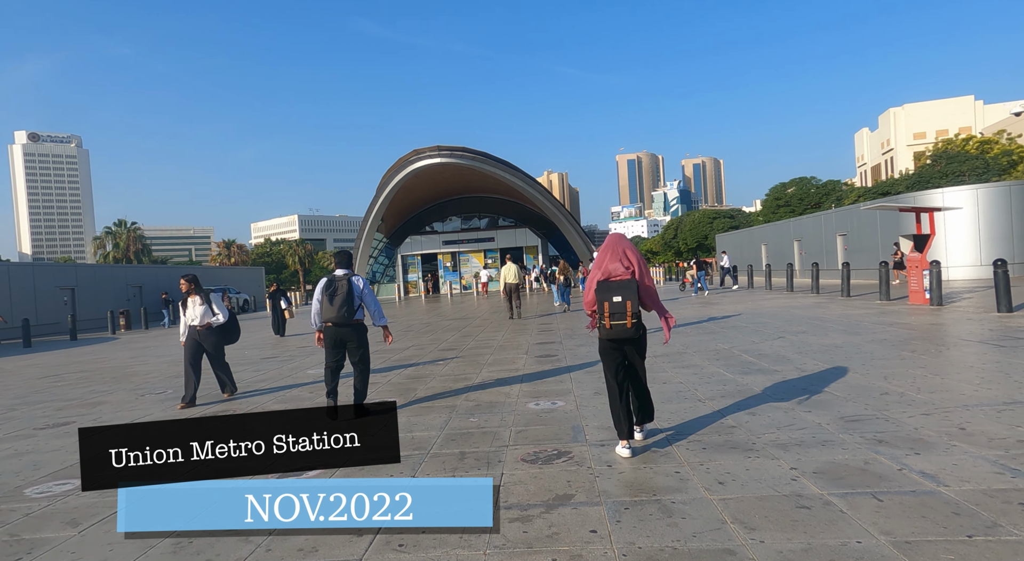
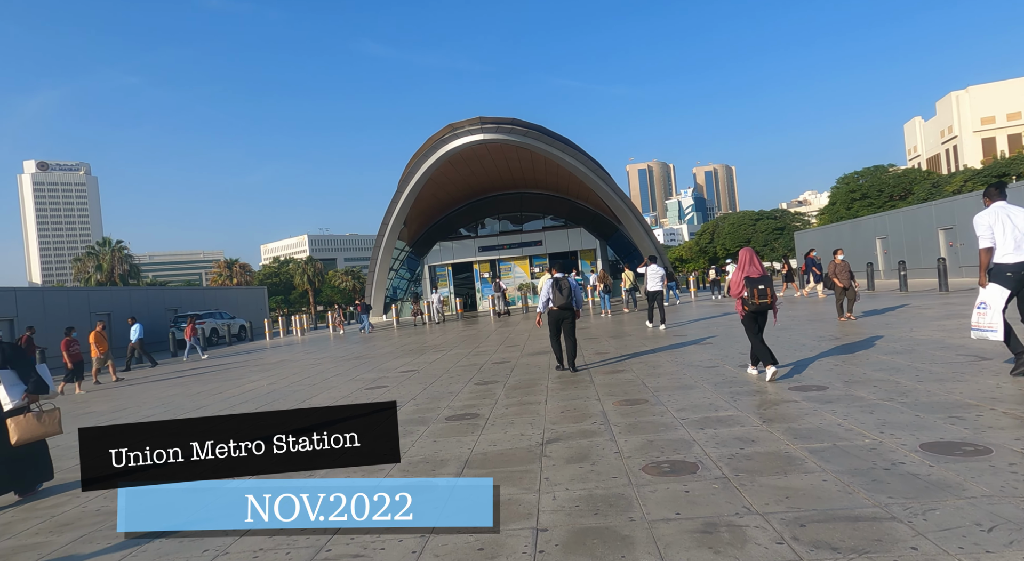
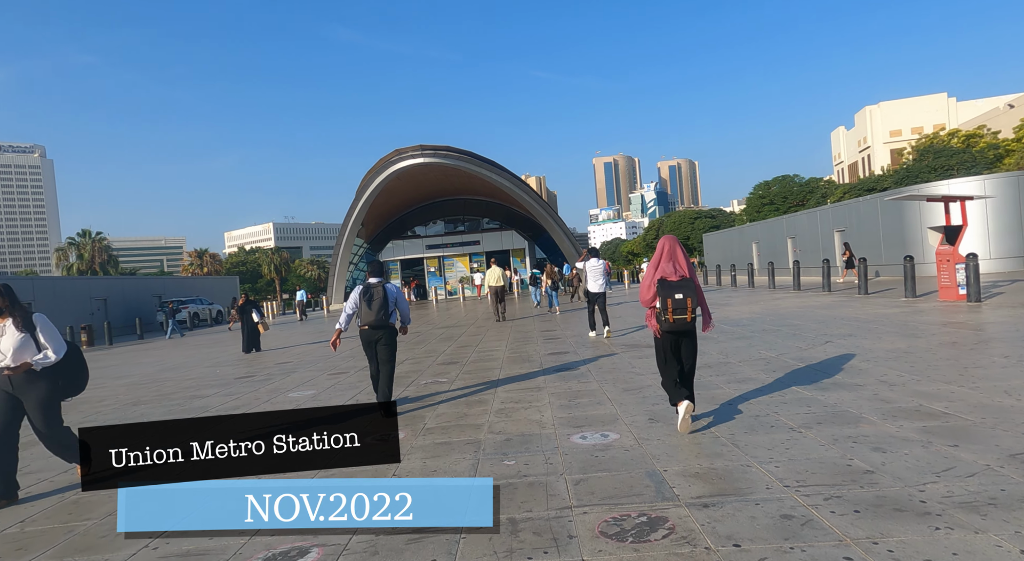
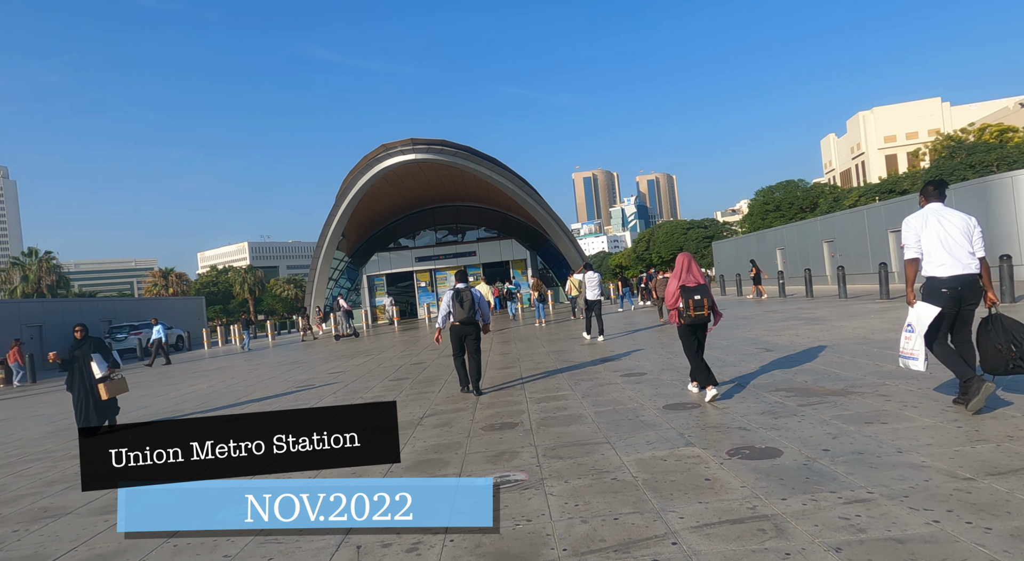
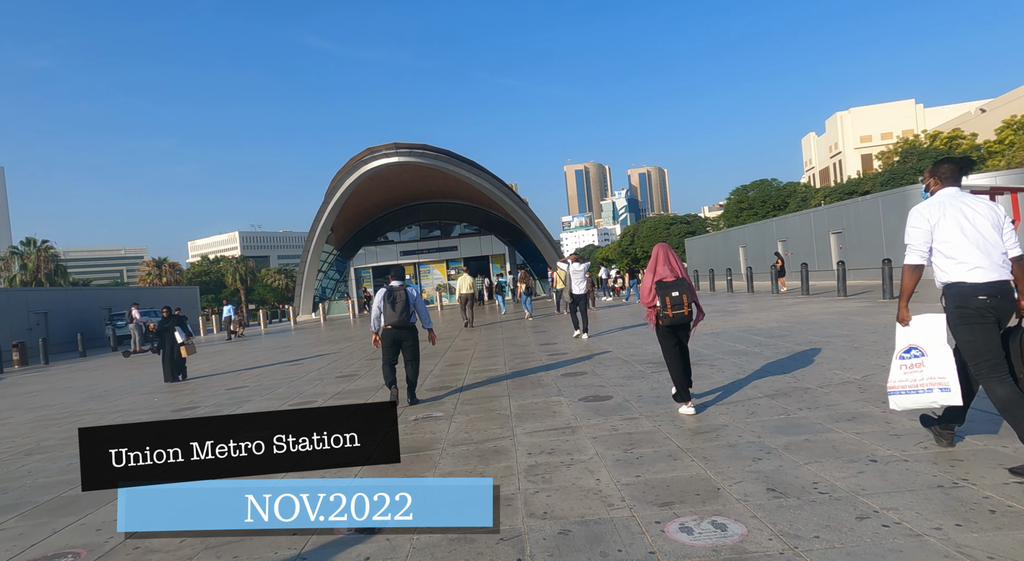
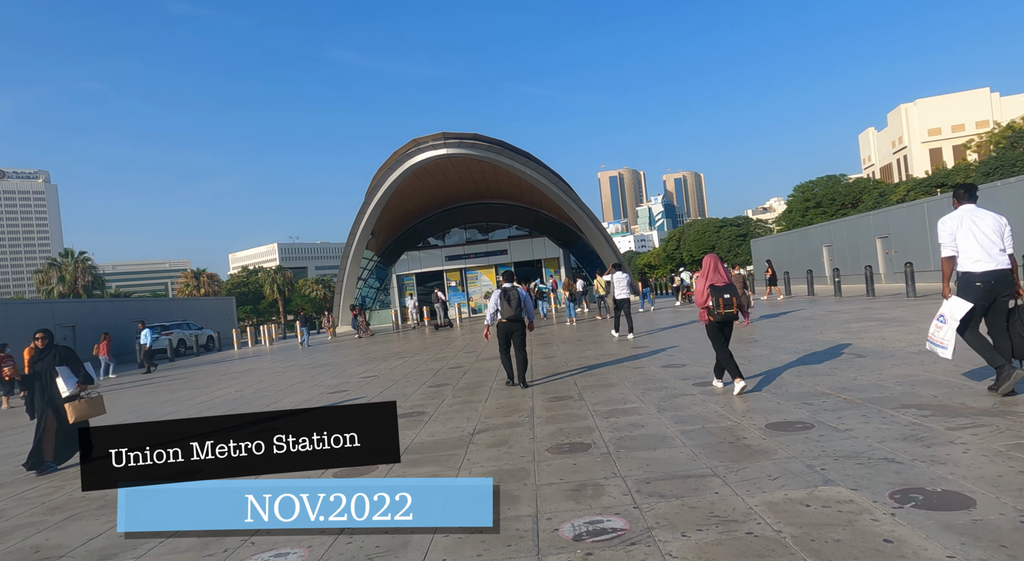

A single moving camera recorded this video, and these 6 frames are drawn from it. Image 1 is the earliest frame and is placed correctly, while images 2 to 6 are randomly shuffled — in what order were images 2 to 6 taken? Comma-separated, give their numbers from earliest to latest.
3, 5, 4, 6, 2
